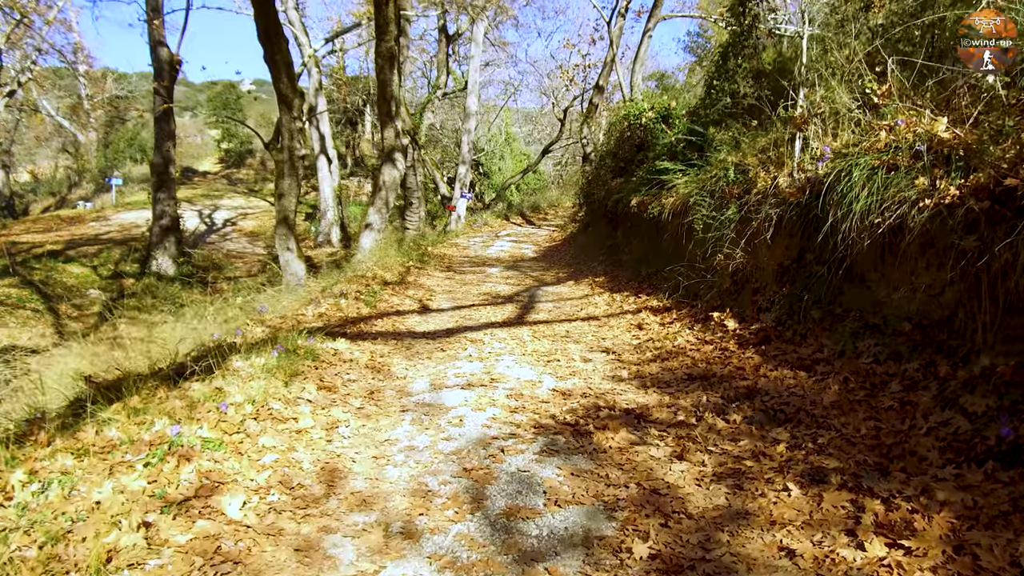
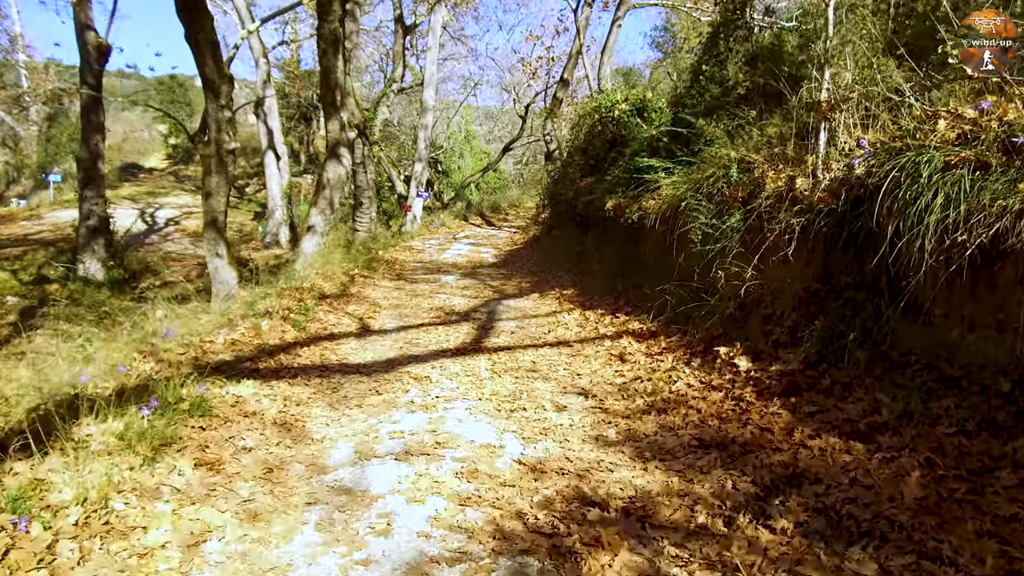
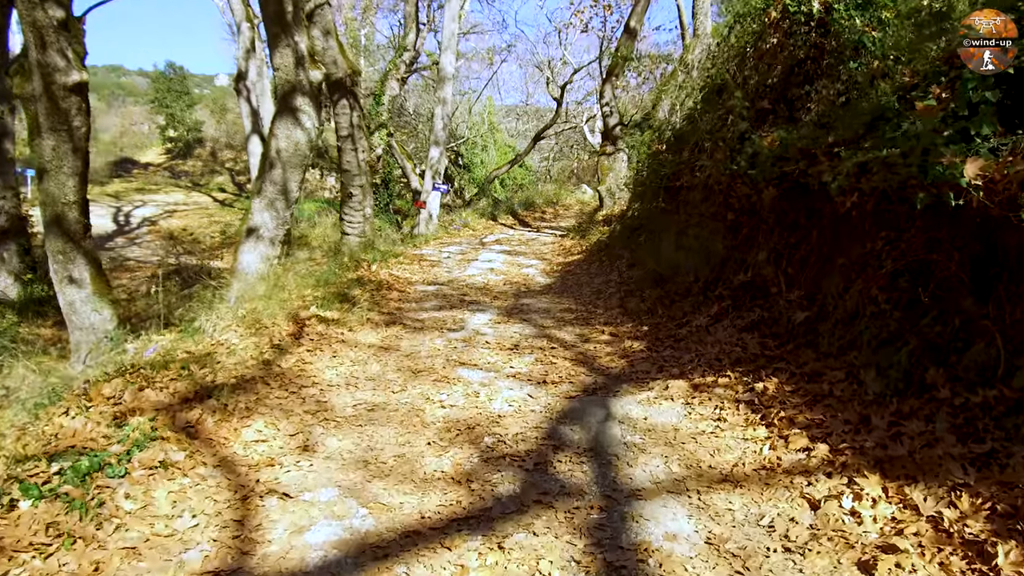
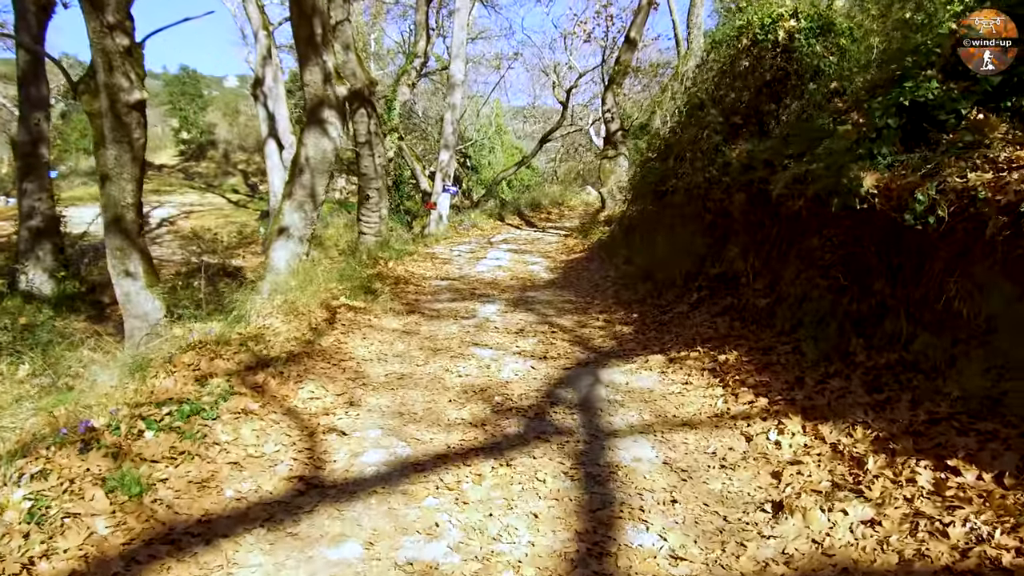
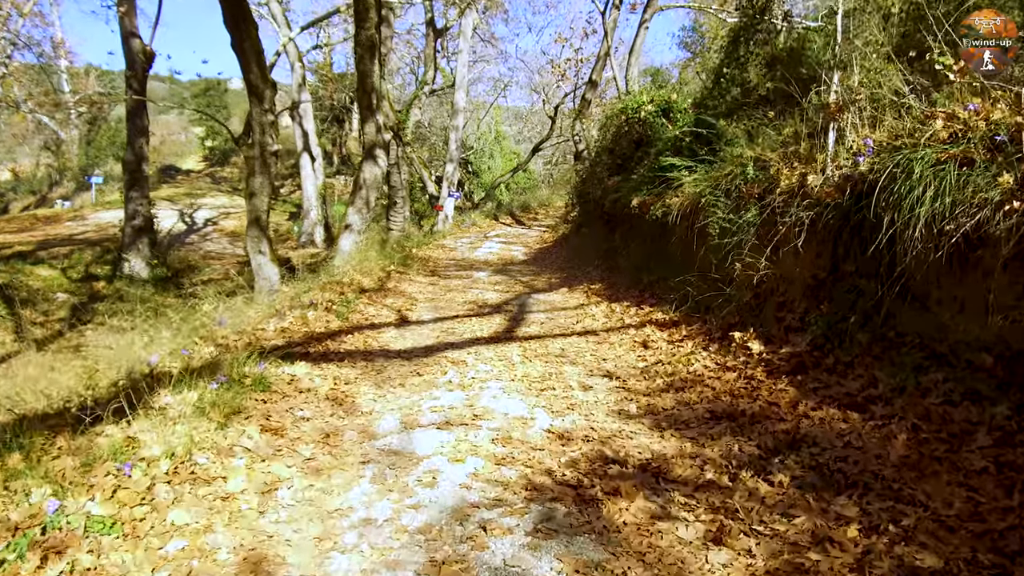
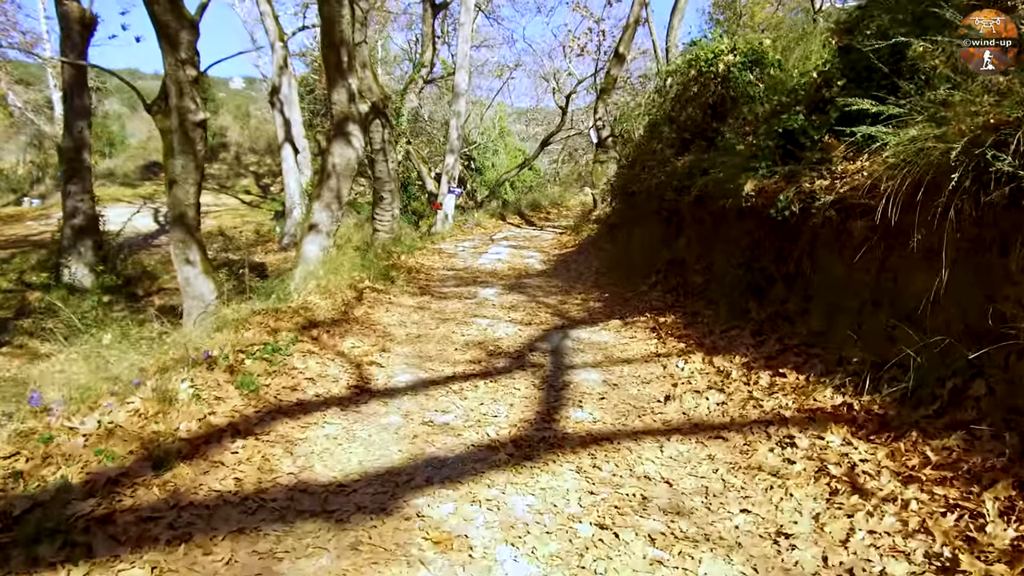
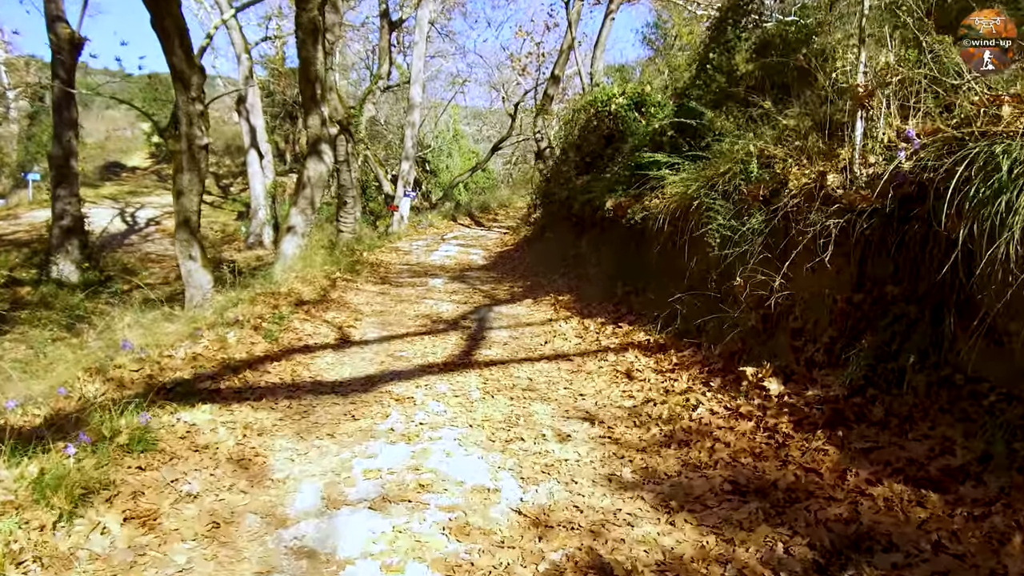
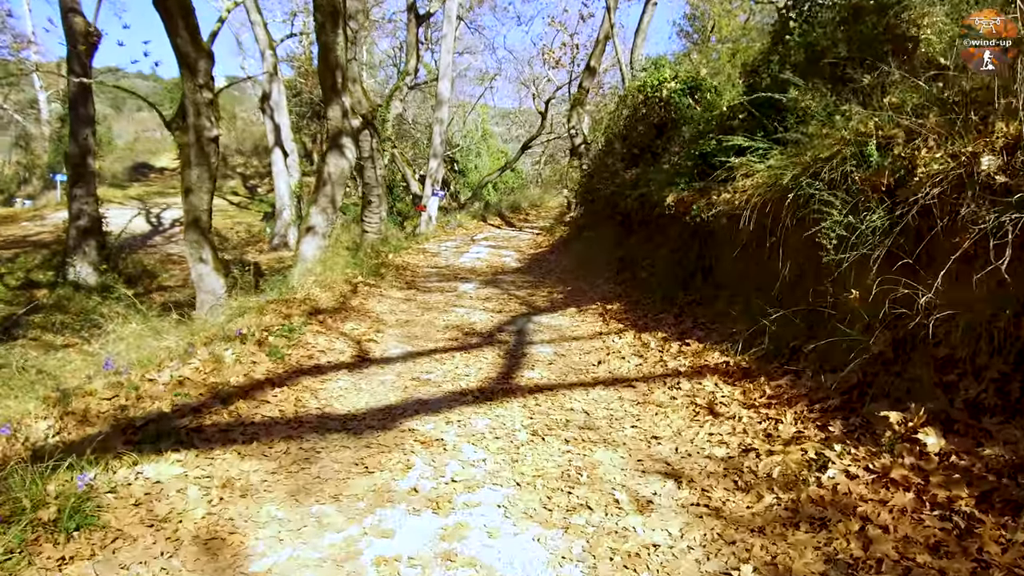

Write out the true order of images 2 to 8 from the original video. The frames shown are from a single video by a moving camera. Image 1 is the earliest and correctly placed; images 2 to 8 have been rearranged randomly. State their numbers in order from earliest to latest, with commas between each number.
5, 2, 7, 8, 6, 4, 3
